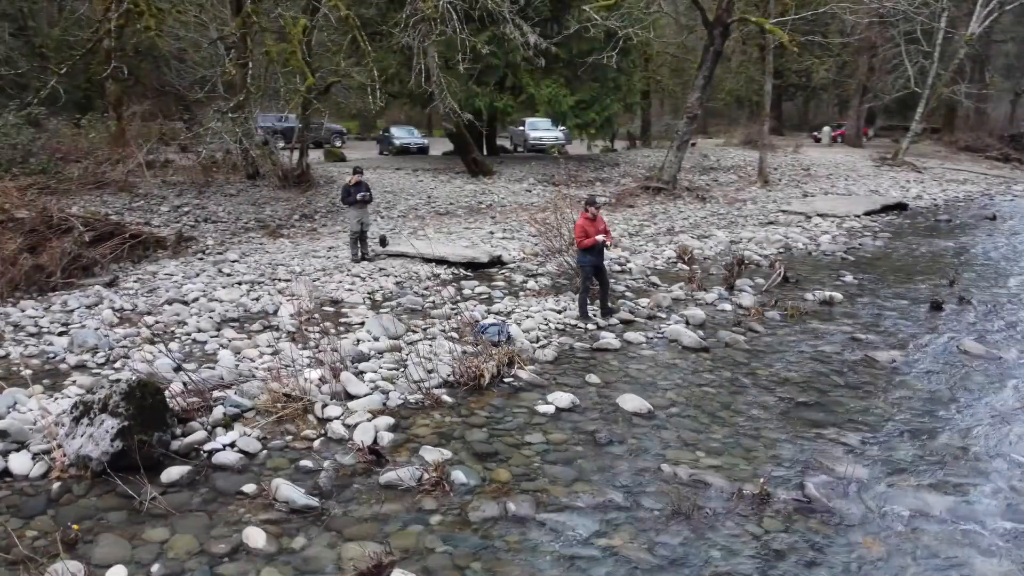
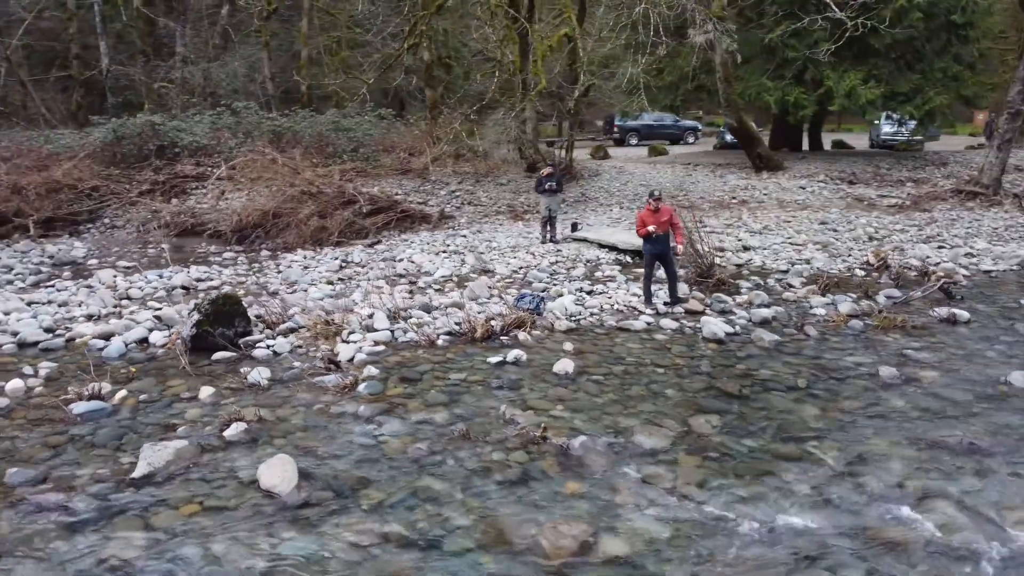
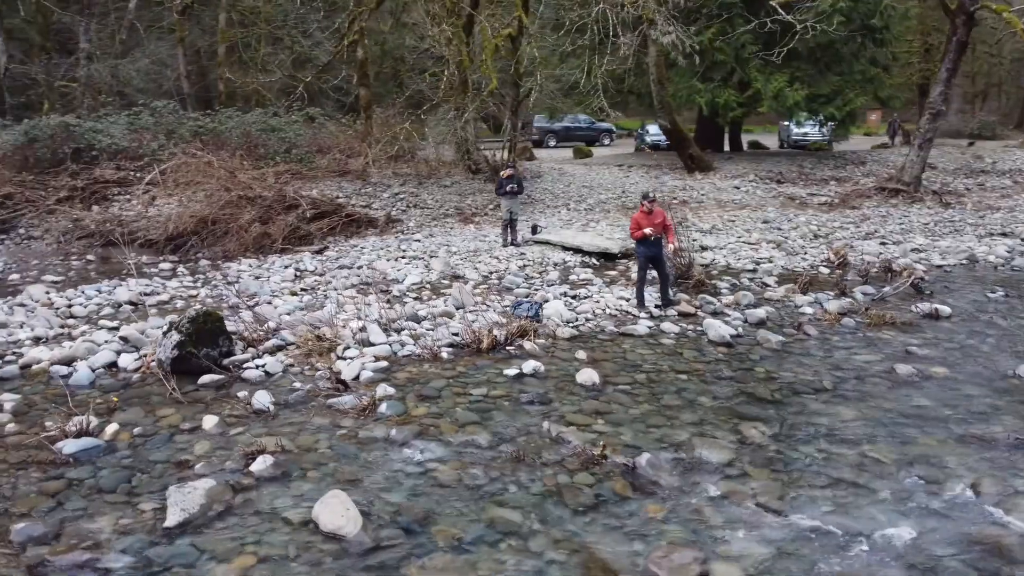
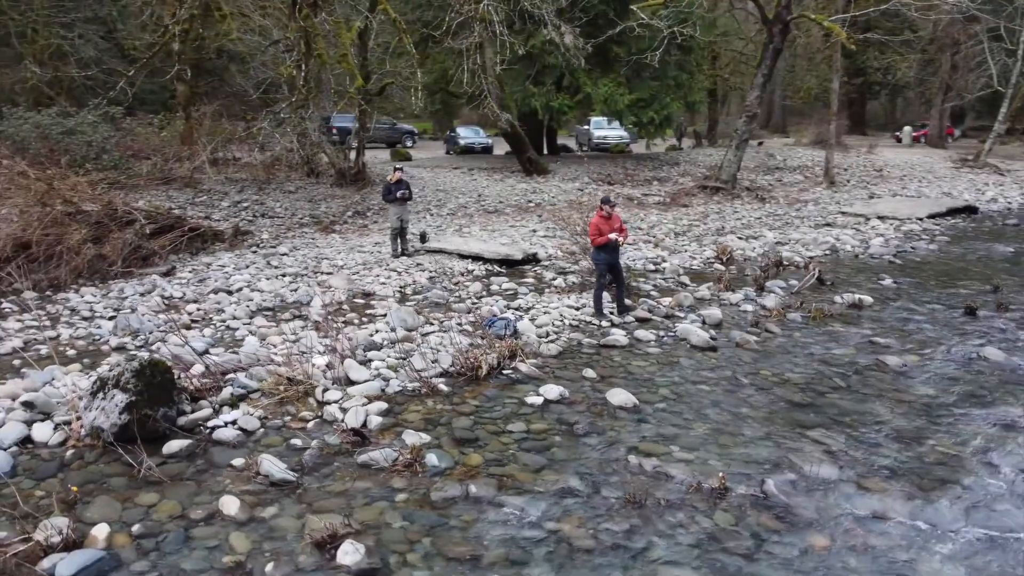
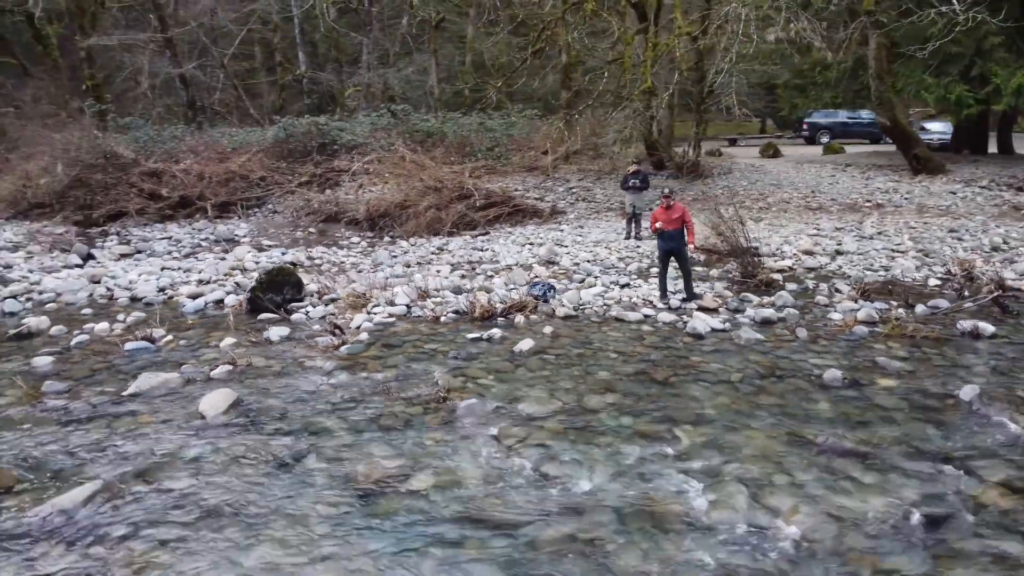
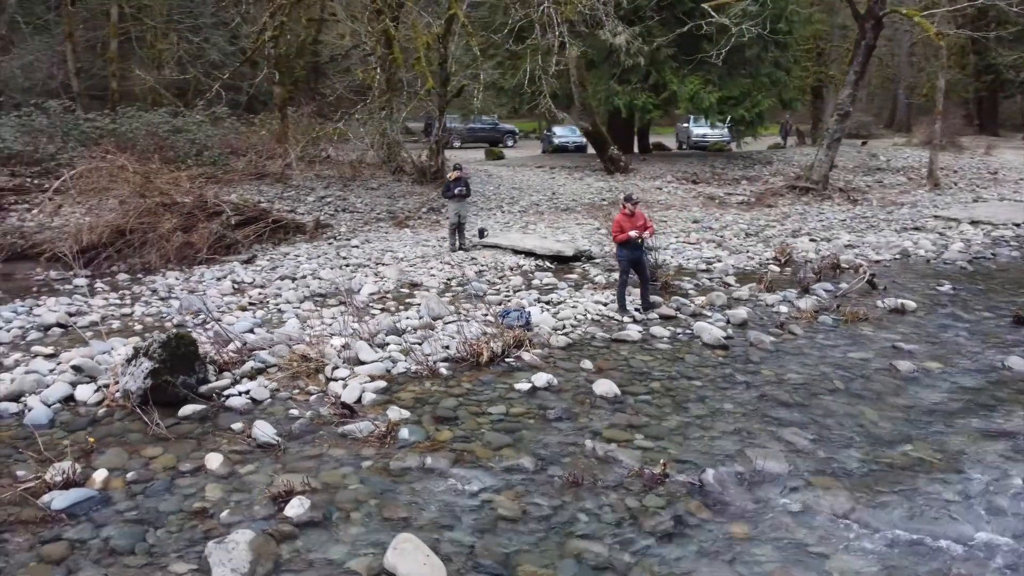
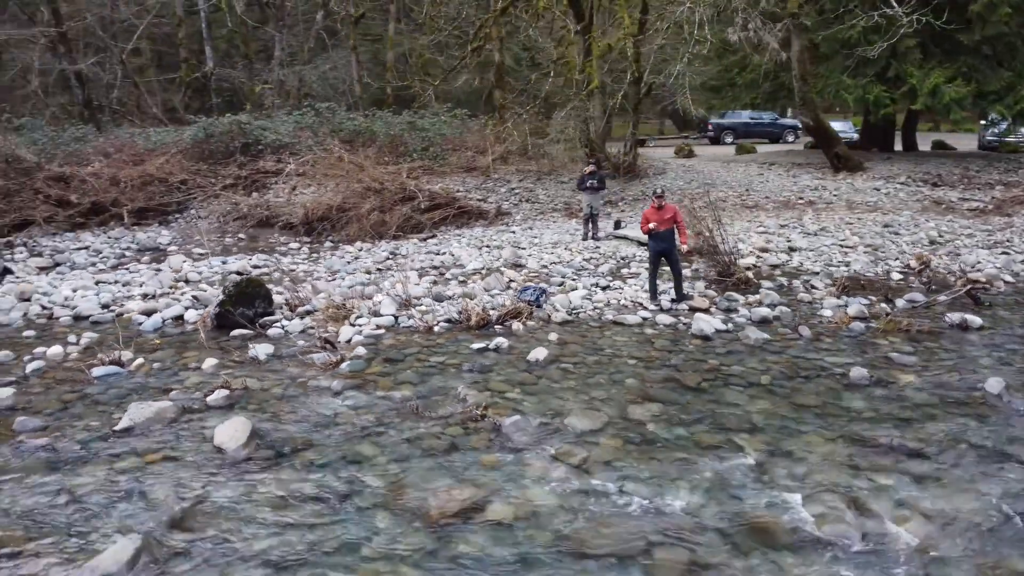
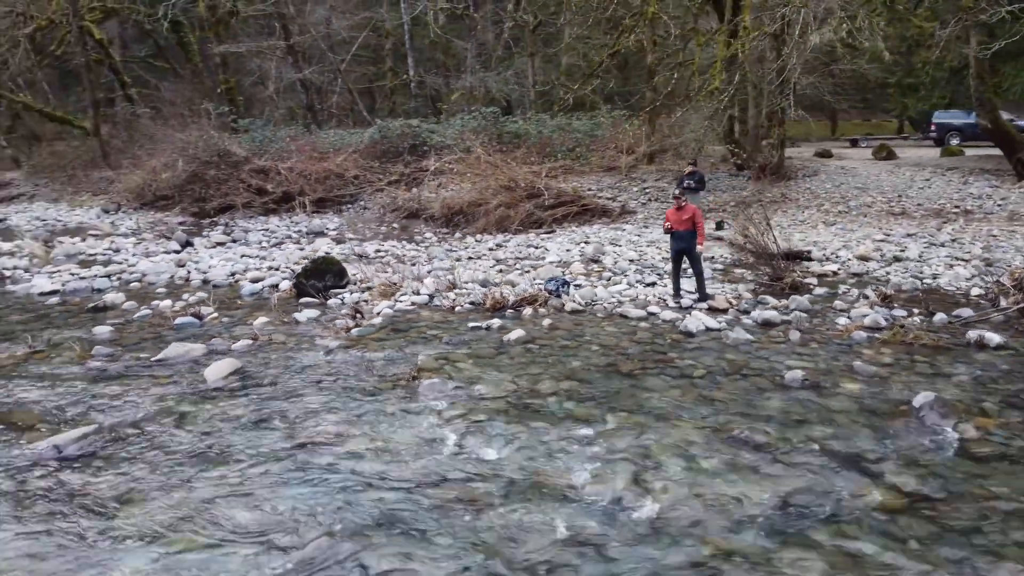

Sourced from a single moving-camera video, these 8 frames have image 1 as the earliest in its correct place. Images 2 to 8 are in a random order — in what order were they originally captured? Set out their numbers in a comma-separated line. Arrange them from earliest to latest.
4, 6, 3, 2, 7, 5, 8
